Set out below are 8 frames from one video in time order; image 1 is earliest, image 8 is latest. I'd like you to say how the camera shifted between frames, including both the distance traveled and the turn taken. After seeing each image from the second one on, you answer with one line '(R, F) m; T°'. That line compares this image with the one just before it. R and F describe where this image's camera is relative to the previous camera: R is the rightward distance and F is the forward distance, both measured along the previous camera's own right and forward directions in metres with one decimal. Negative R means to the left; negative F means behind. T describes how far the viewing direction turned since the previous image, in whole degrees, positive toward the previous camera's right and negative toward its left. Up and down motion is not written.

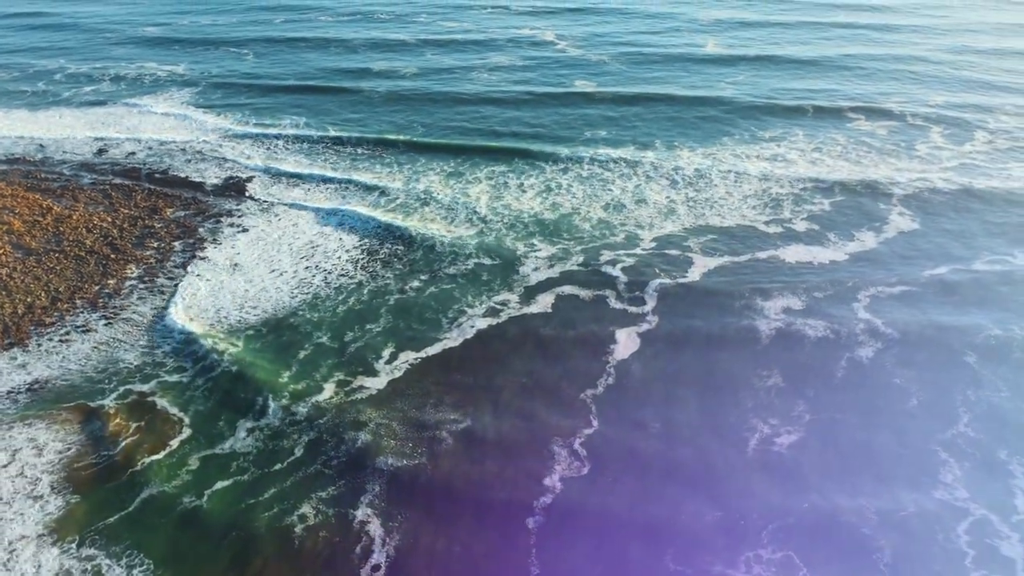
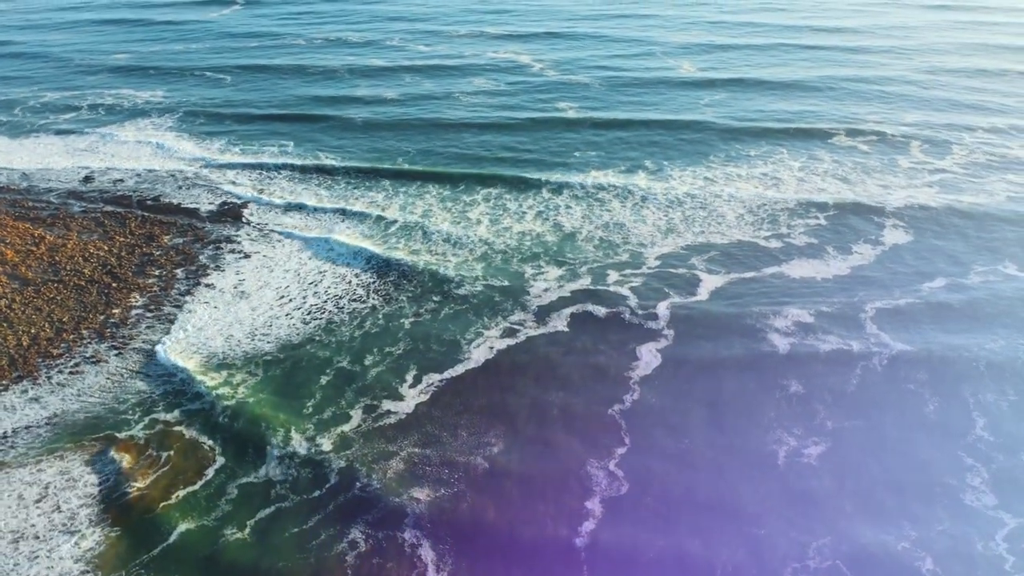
(-1.4, 0.0) m; +2°
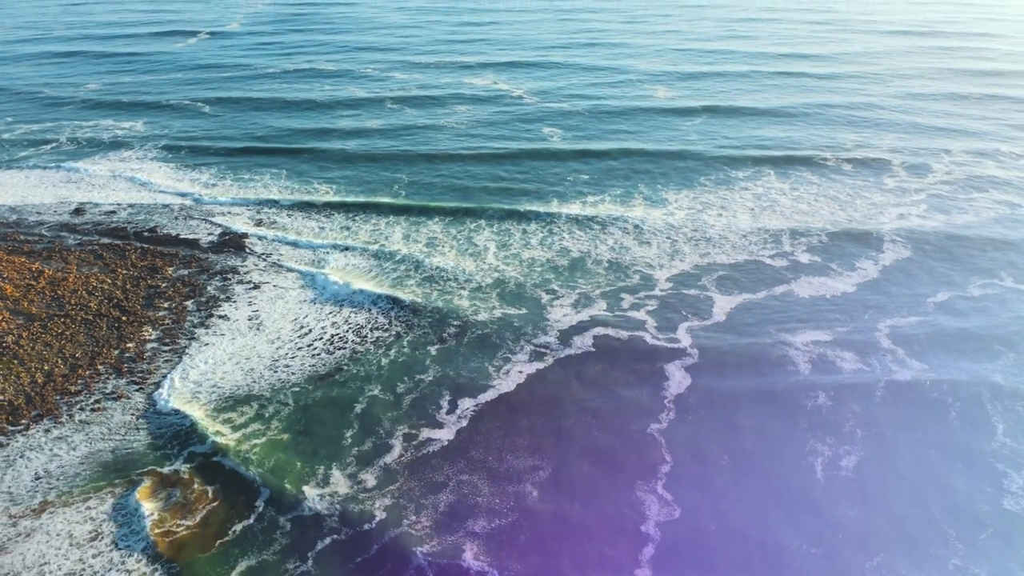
(-1.8, 0.0) m; +3°
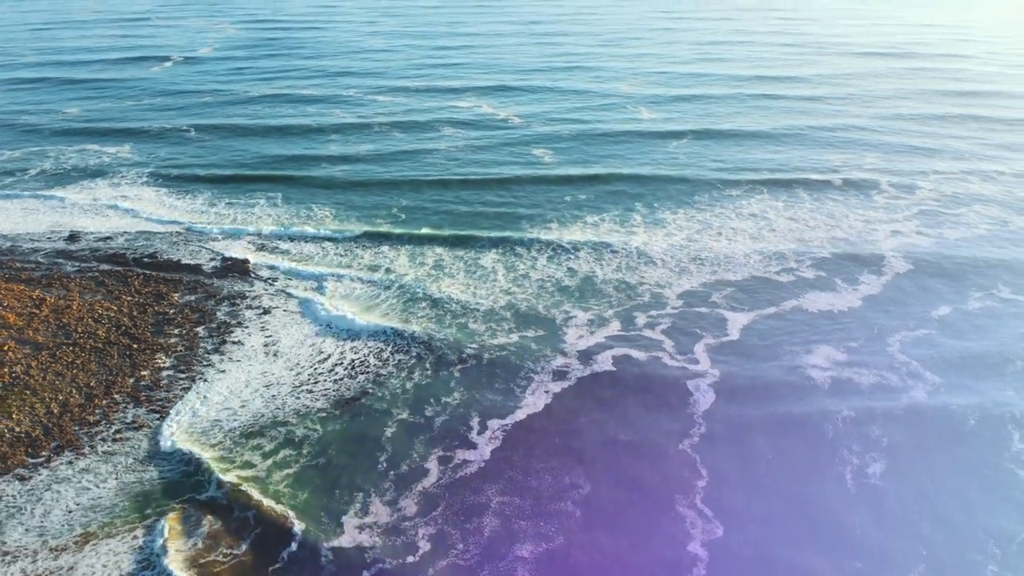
(-1.4, 0.0) m; +2°
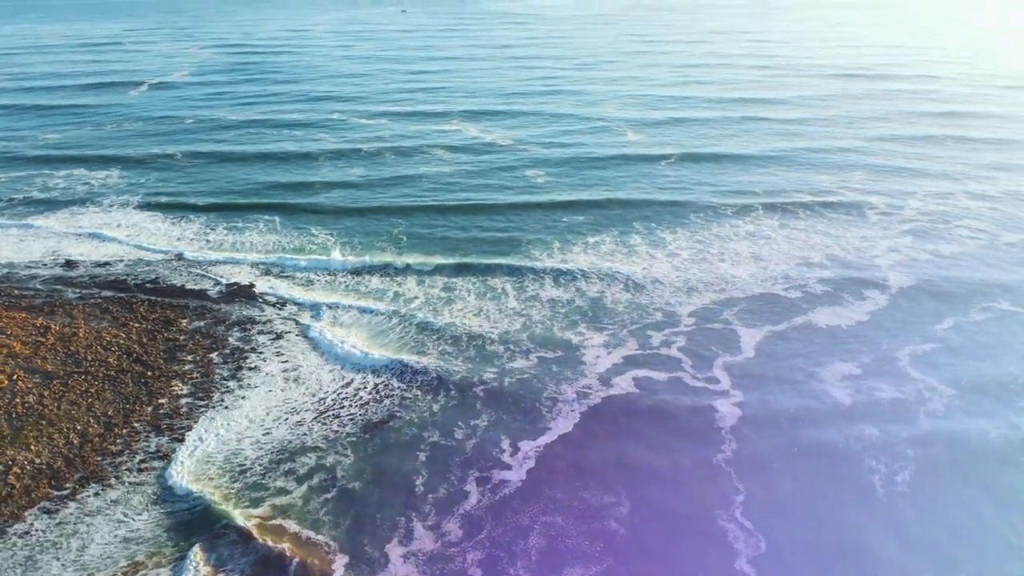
(-1.4, 0.0) m; +2°
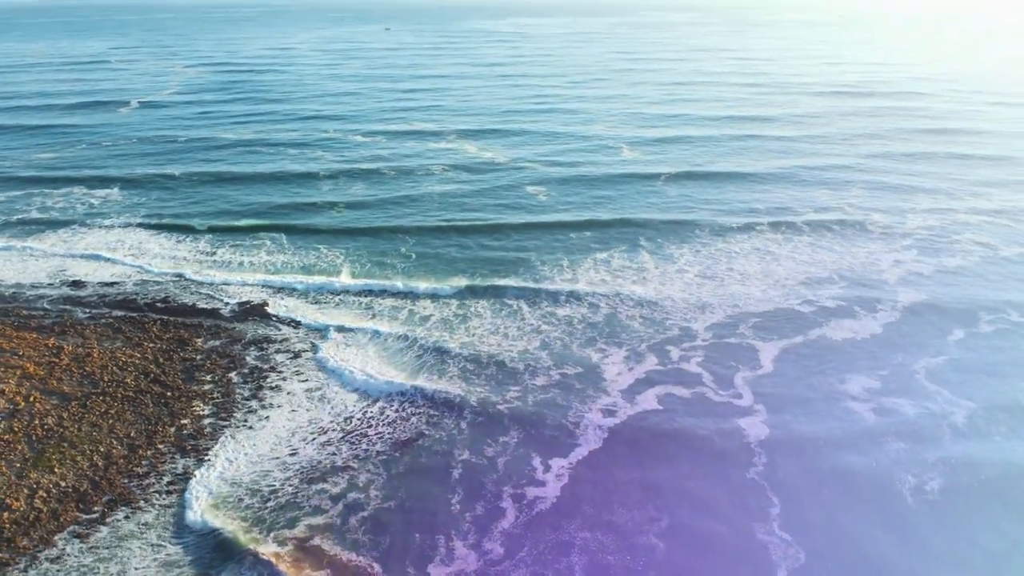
(-1.1, 0.0) m; +1°
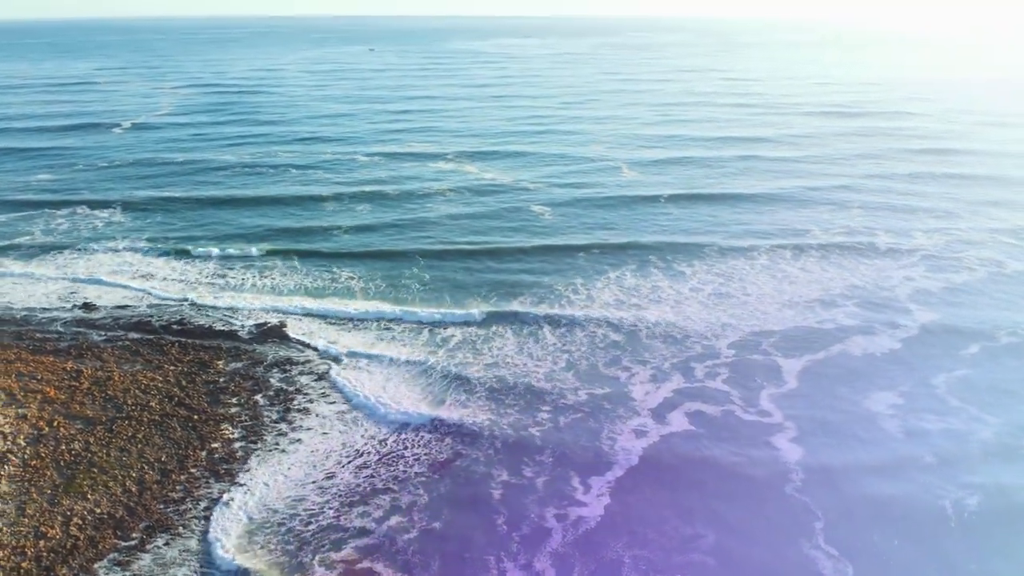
(-1.3, +0.1) m; +1°
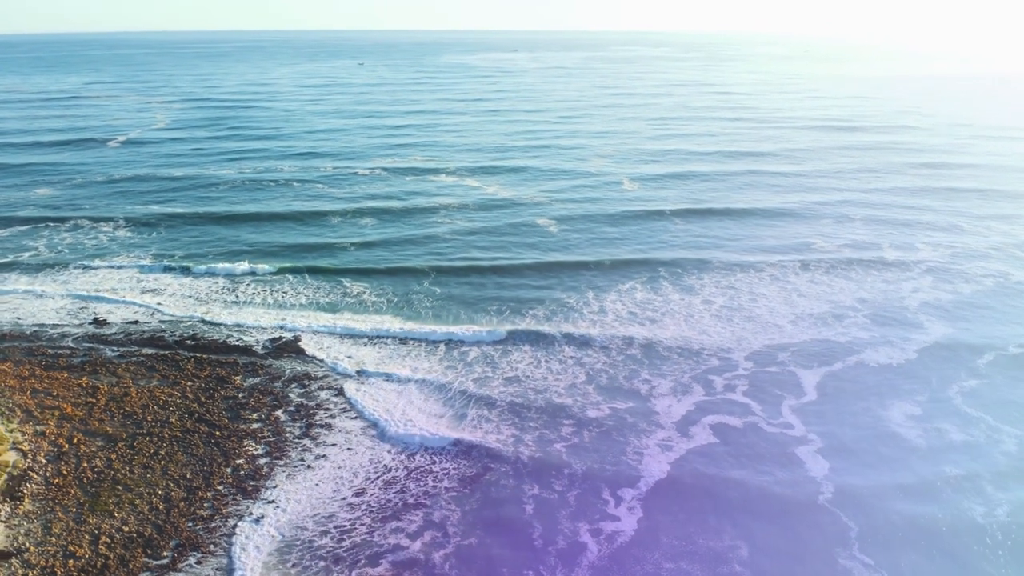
(-1.0, +0.1) m; +1°
